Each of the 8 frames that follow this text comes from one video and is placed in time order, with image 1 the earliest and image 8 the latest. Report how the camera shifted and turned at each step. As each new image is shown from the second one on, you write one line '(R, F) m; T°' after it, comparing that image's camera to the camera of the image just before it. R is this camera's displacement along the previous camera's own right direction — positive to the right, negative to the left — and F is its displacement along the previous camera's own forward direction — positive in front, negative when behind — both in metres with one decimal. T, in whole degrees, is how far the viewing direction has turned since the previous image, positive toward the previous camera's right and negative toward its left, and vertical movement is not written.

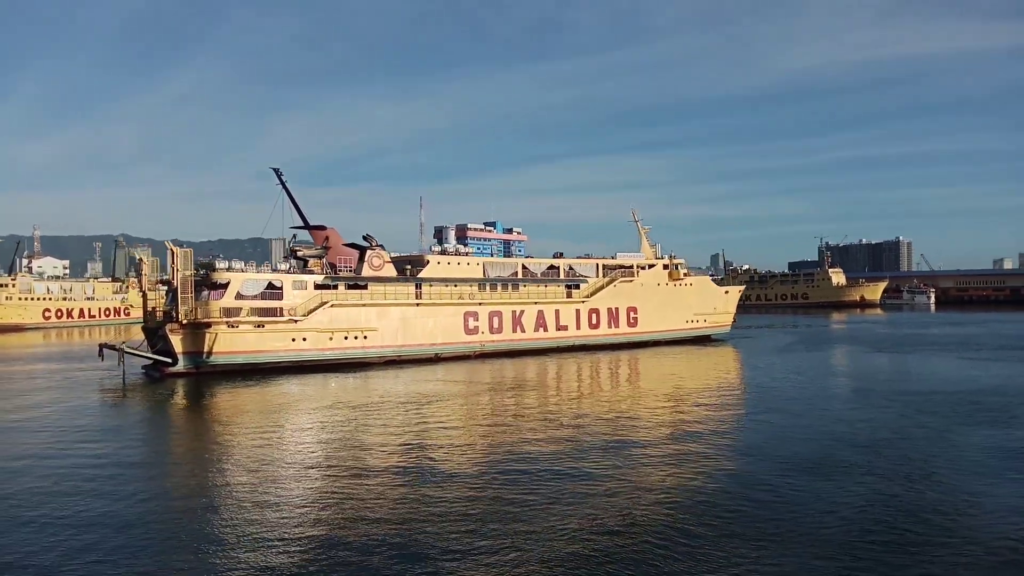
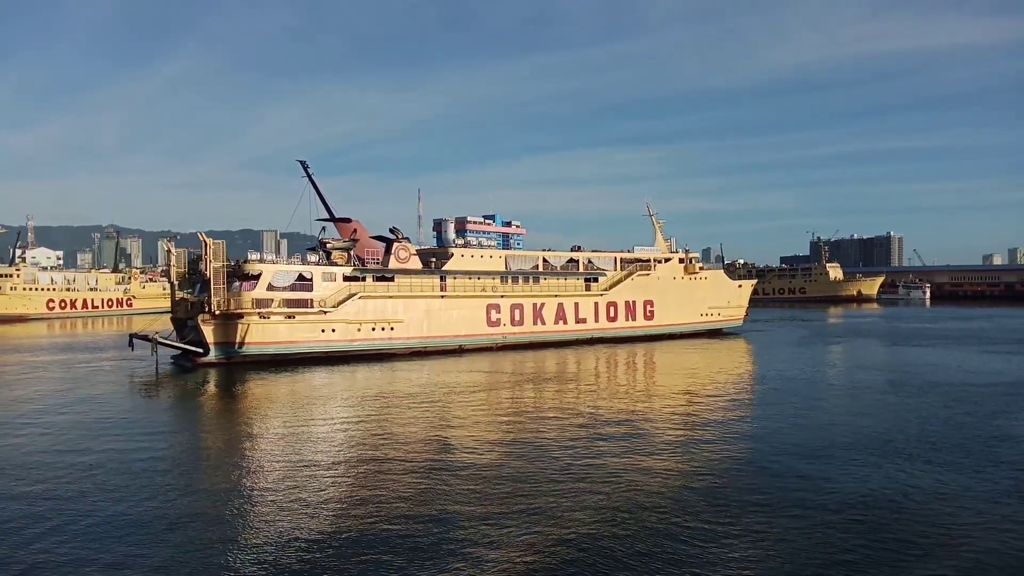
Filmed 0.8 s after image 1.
(-1.1, -0.3) m; +1°
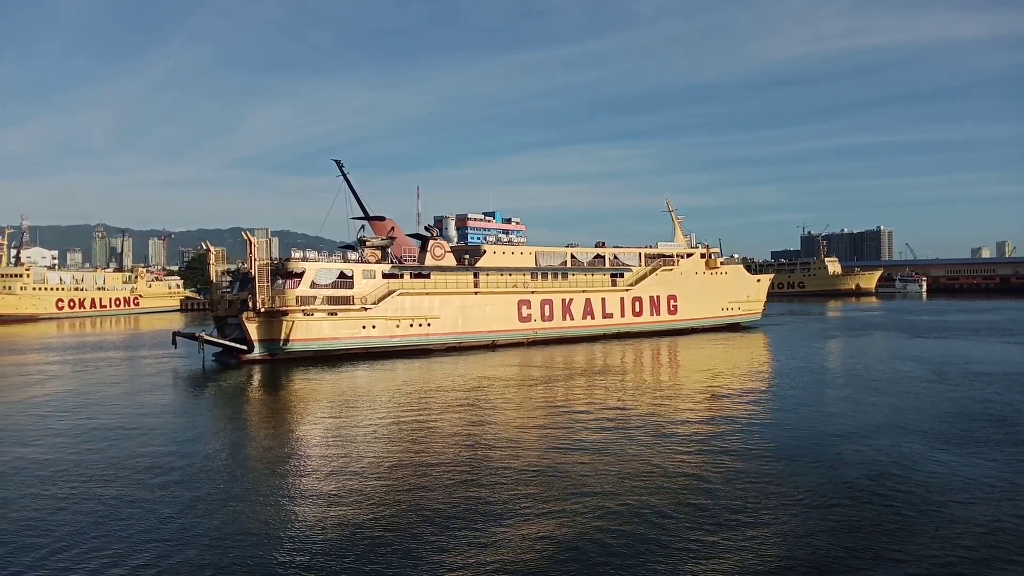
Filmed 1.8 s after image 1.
(-1.4, -0.4) m; 0°
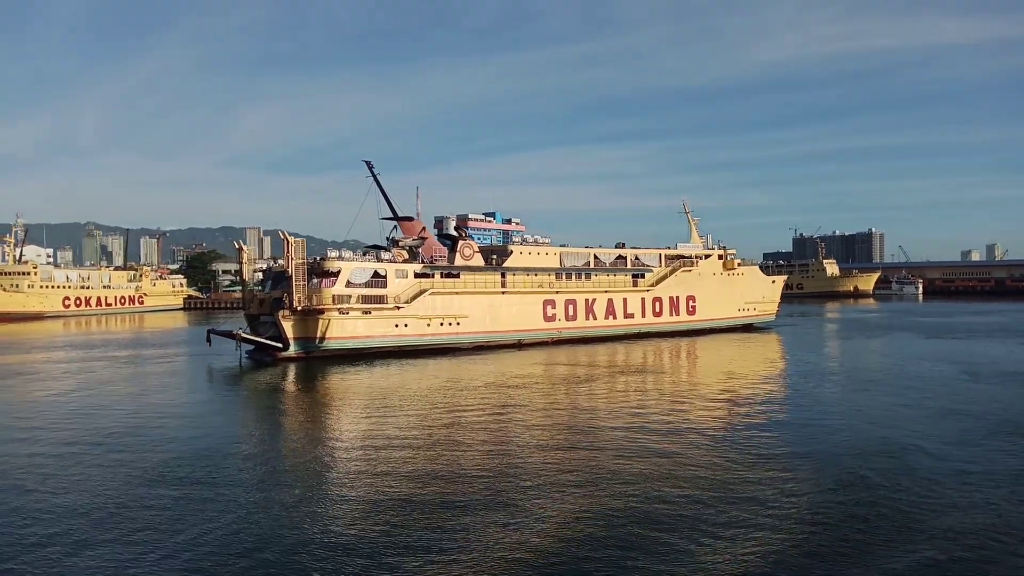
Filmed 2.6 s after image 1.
(-1.2, -0.4) m; 0°
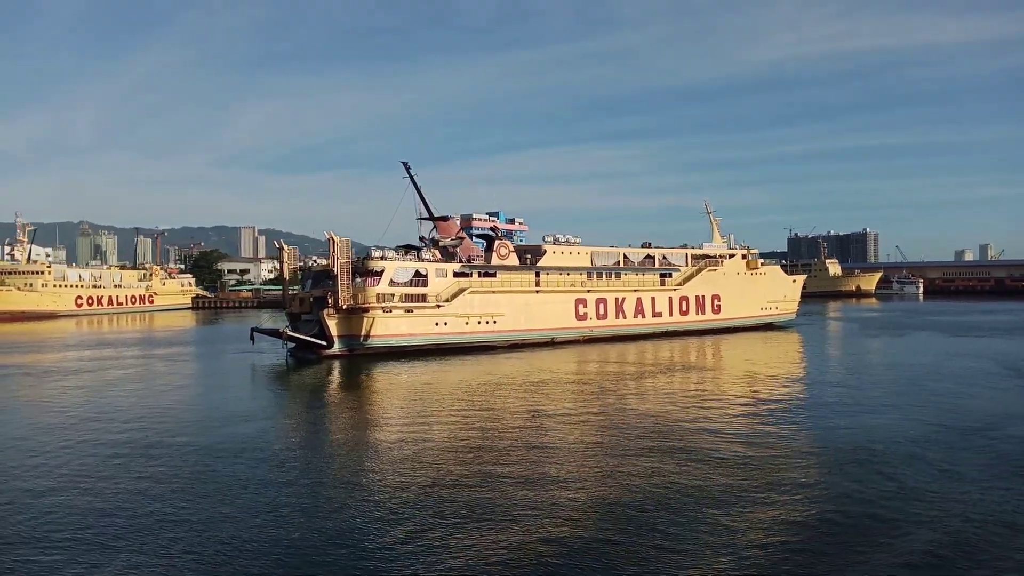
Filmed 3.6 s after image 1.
(-1.4, -0.4) m; 0°
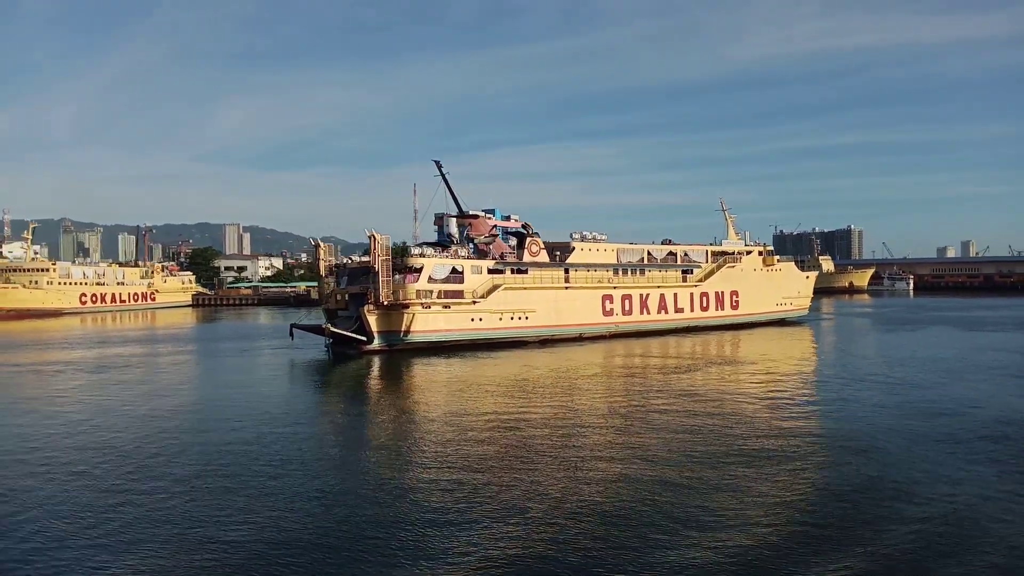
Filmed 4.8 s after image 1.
(-1.6, -0.5) m; +1°
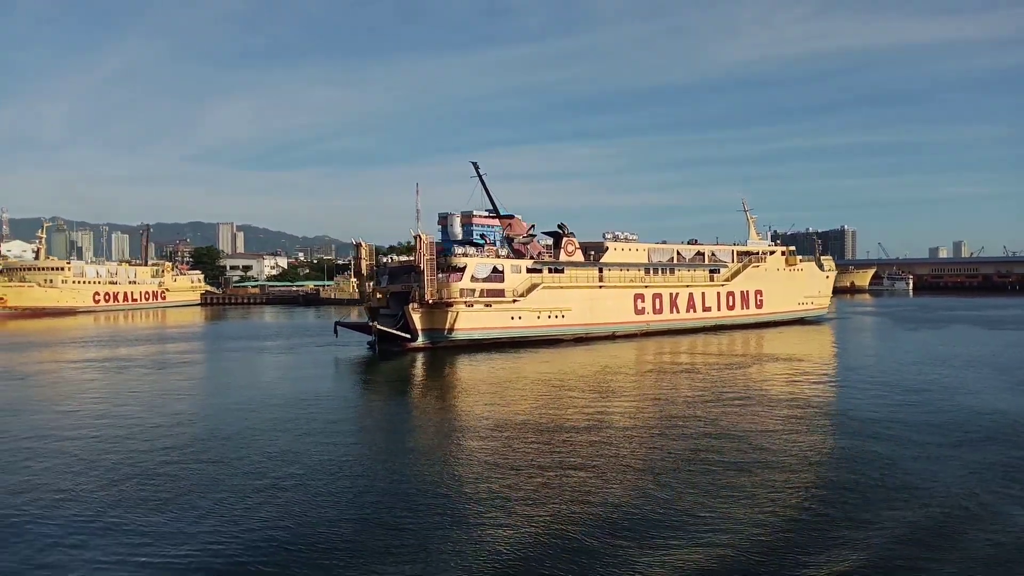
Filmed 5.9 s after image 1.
(-1.6, -0.5) m; 0°
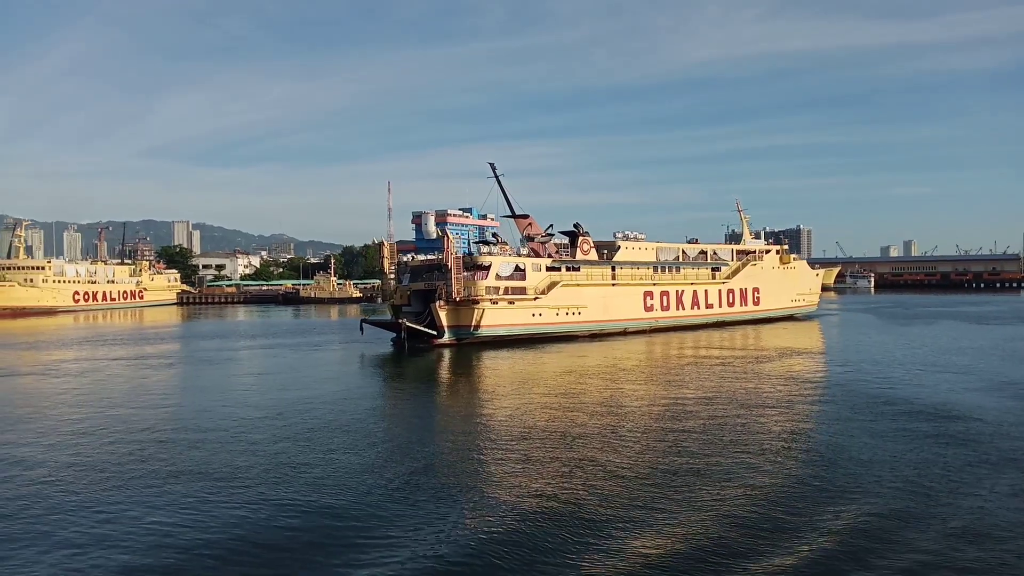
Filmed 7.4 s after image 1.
(-2.1, -0.7) m; +3°
